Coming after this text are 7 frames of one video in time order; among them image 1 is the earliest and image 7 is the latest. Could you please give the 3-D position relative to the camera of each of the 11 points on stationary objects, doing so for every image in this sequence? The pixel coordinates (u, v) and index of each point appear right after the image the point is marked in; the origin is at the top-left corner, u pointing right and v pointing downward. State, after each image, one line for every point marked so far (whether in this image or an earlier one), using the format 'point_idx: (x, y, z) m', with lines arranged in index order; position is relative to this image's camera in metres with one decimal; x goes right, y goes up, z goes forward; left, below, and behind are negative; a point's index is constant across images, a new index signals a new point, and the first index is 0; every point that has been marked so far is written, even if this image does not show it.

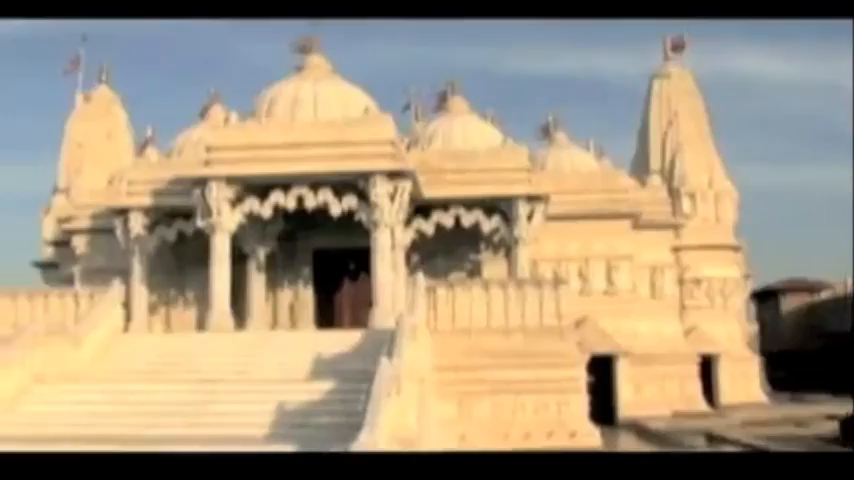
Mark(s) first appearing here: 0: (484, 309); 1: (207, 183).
0: (+1.0, -1.1, +15.6) m
1: (-4.0, +1.0, +17.3) m
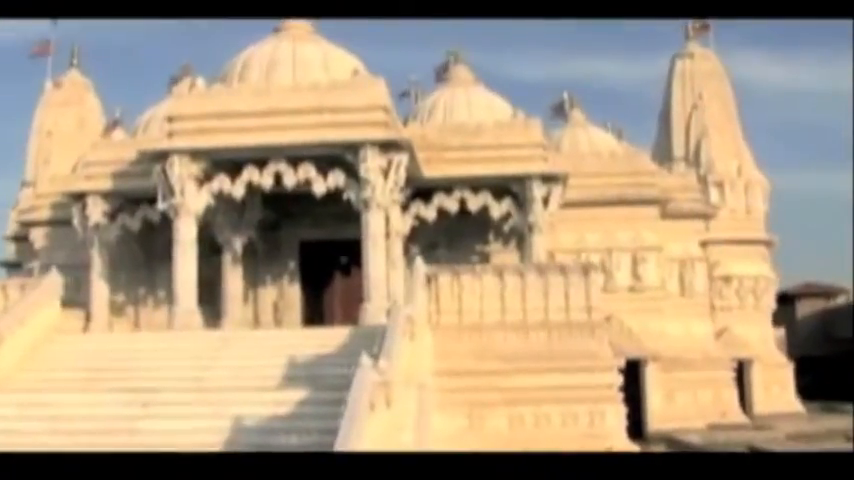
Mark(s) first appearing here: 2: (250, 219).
0: (+1.0, -0.8, +13.0) m
1: (-4.0, +1.3, +14.7) m
2: (-3.2, +0.4, +17.5) m
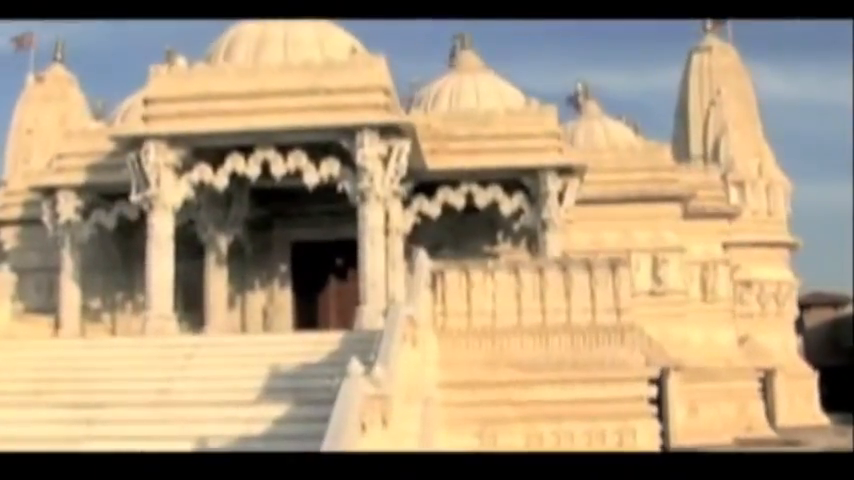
0: (+1.1, -0.7, +11.4) m
1: (-3.9, +1.3, +13.2) m
2: (-3.2, +0.4, +16.0) m
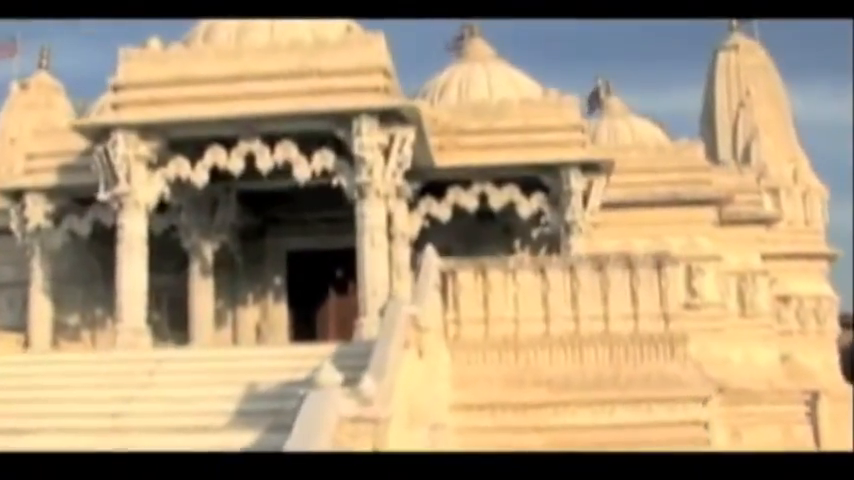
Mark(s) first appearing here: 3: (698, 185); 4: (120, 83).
0: (+1.2, -0.7, +9.7) m
1: (-3.8, +1.3, +11.6) m
2: (-3.0, +0.3, +14.3) m
3: (+4.7, +1.0, +16.8) m
4: (-3.8, +2.0, +11.9) m
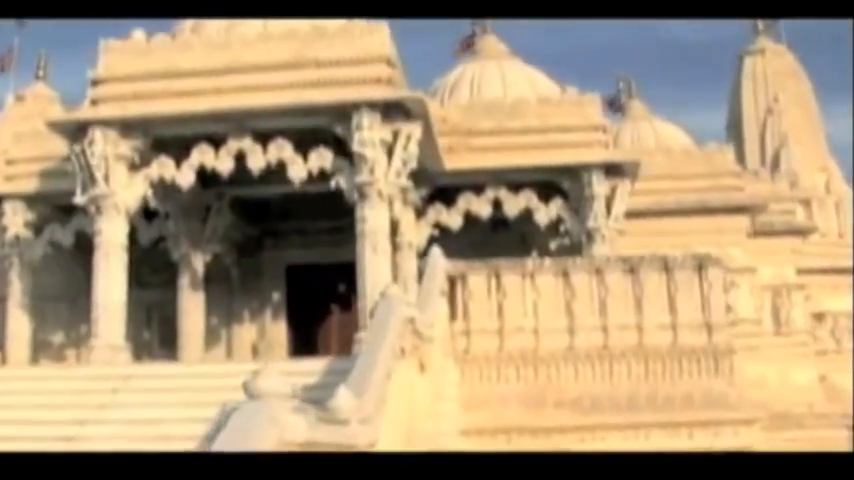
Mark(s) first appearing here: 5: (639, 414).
0: (+1.2, -0.7, +8.5) m
1: (-3.7, +1.2, +10.6) m
2: (-2.9, +0.1, +13.2) m
3: (+4.9, +0.8, +15.6) m
4: (-3.7, +1.9, +10.9) m
5: (+1.7, -1.4, +7.8) m
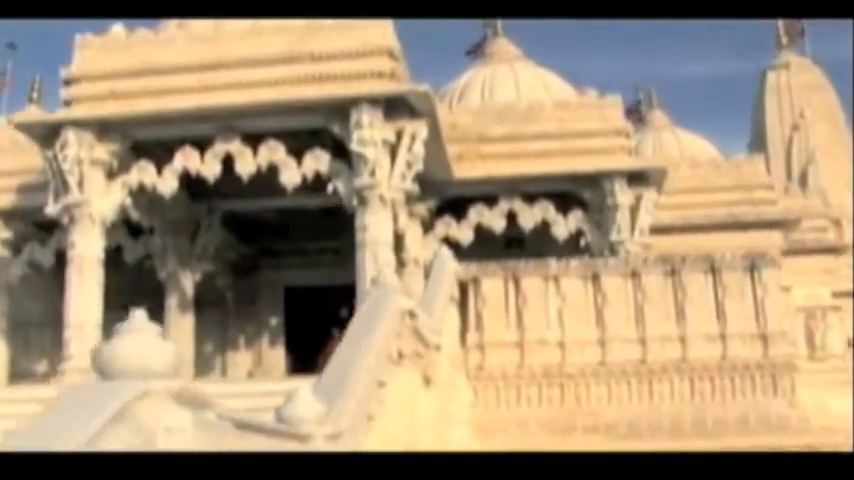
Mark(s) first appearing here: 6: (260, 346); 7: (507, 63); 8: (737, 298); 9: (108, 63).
0: (+1.3, -0.7, +7.5) m
1: (-3.7, +1.1, +9.6) m
2: (-2.8, -0.1, +12.2) m
3: (+5.0, +0.5, +14.5) m
4: (-3.7, +1.7, +9.9) m
5: (+1.8, -1.4, +6.7) m
6: (-2.3, -1.5, +13.4) m
7: (+1.1, +2.5, +13.7) m
8: (+2.5, -0.5, +7.6) m
9: (-3.3, +1.8, +10.0) m
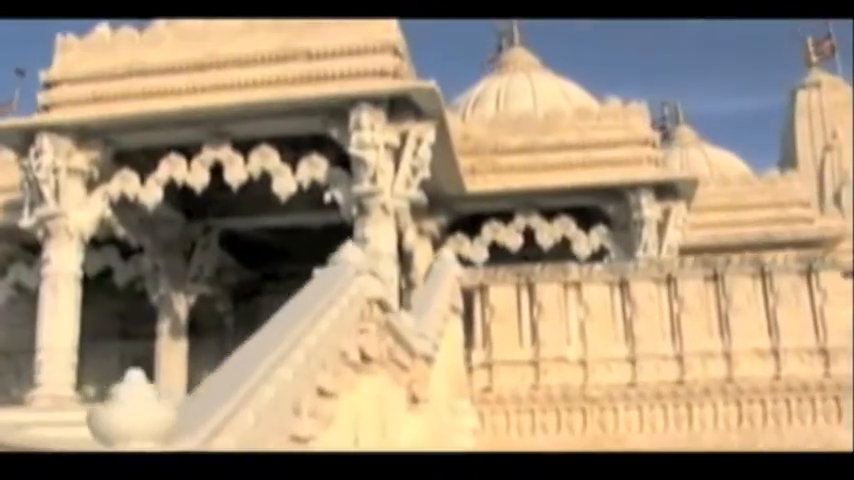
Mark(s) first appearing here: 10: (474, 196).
0: (+1.3, -0.7, +6.5) m
1: (-3.6, +0.9, +8.8) m
2: (-2.7, -0.3, +11.4) m
3: (+5.2, +0.2, +13.5) m
4: (-3.6, +1.6, +9.2) m
5: (+1.8, -1.4, +5.7) m
6: (-2.2, -1.7, +12.5) m
7: (+1.3, +2.2, +12.9) m
8: (+2.5, -0.5, +6.6) m
9: (-3.3, +1.7, +9.2) m
10: (+0.6, +0.5, +11.0) m
